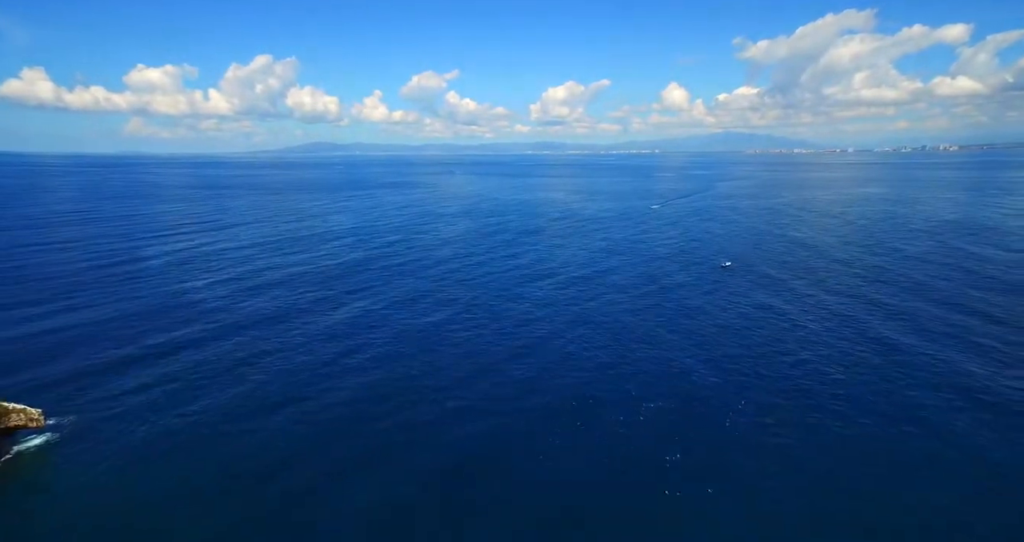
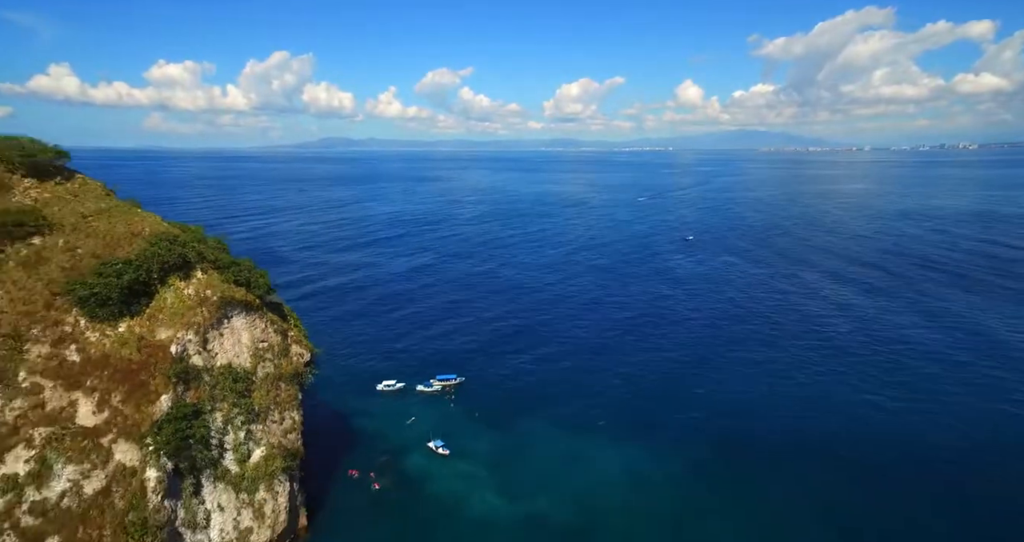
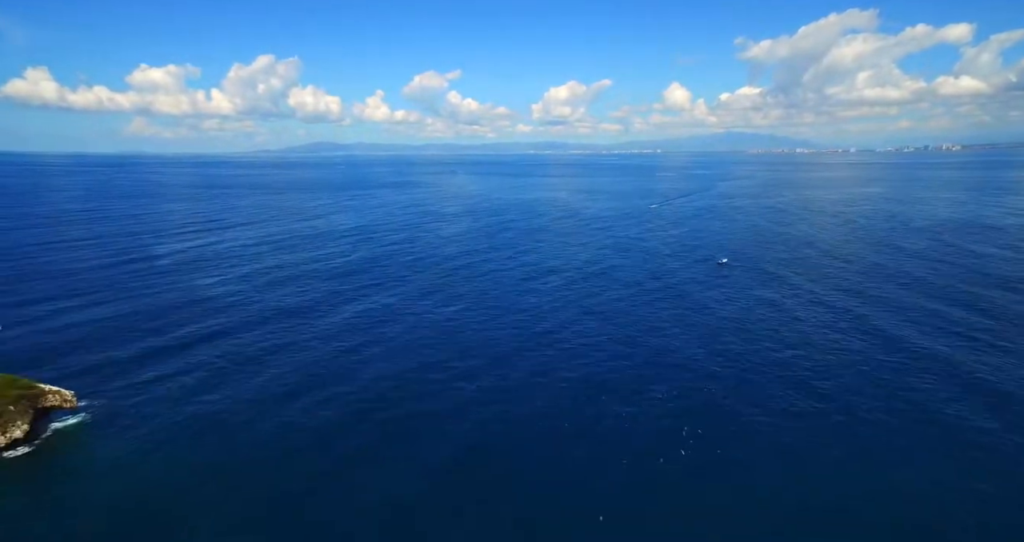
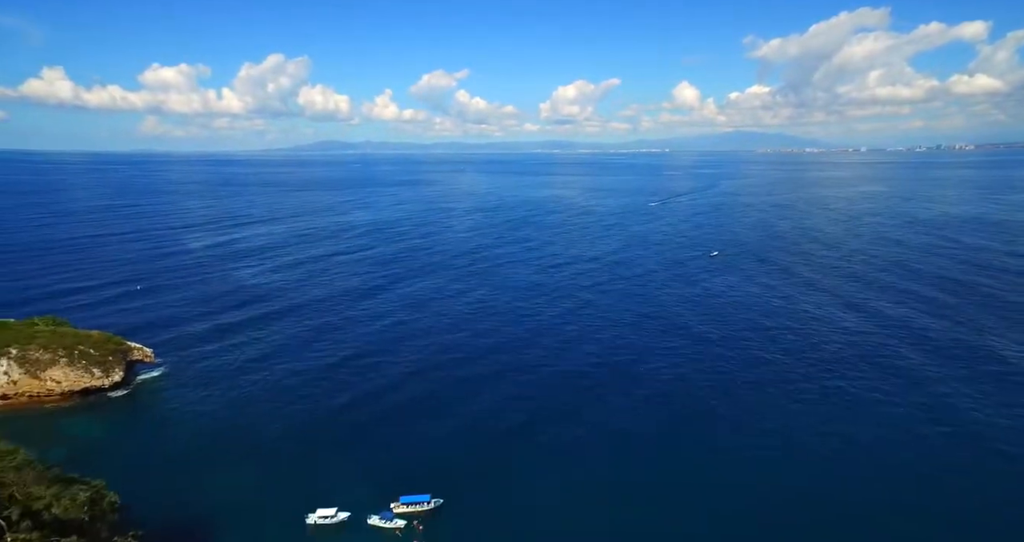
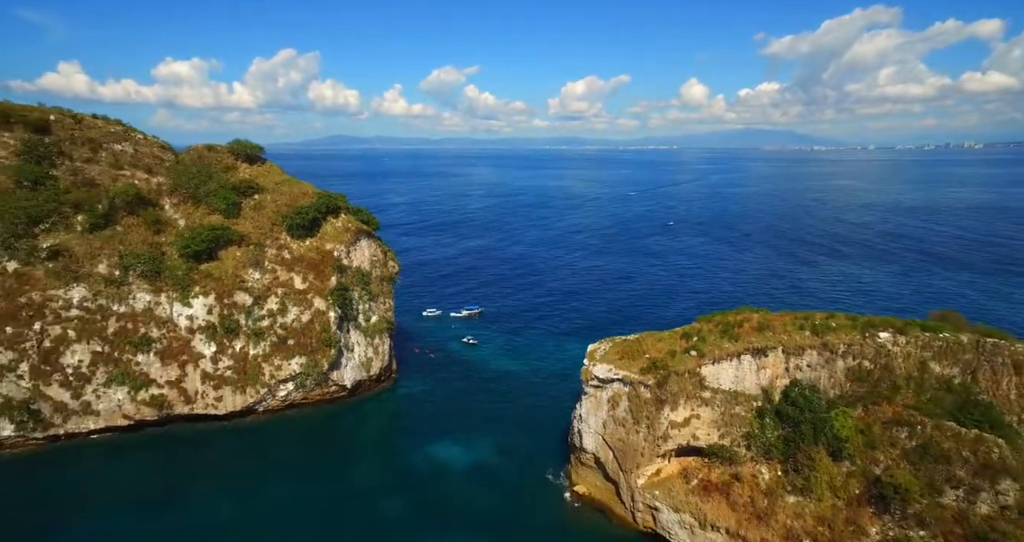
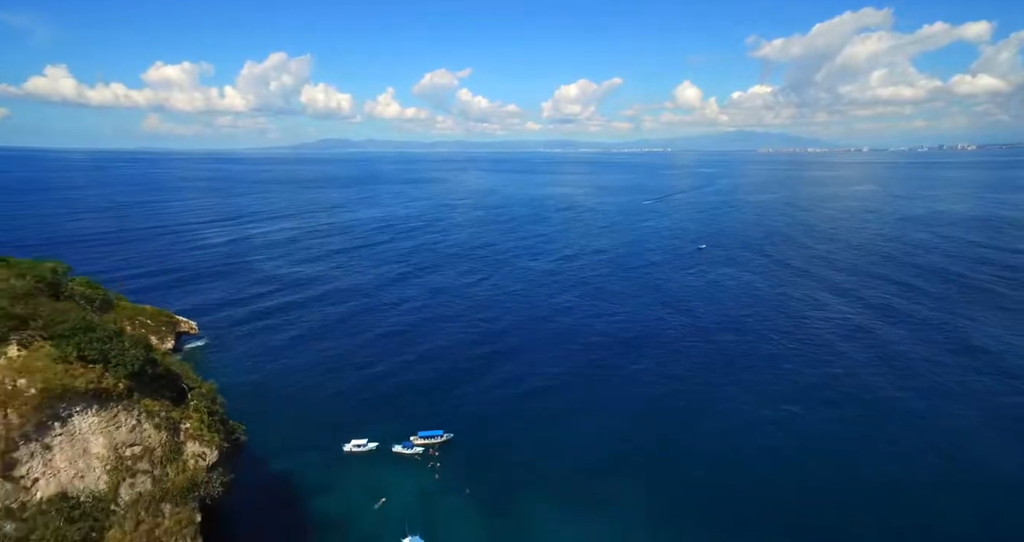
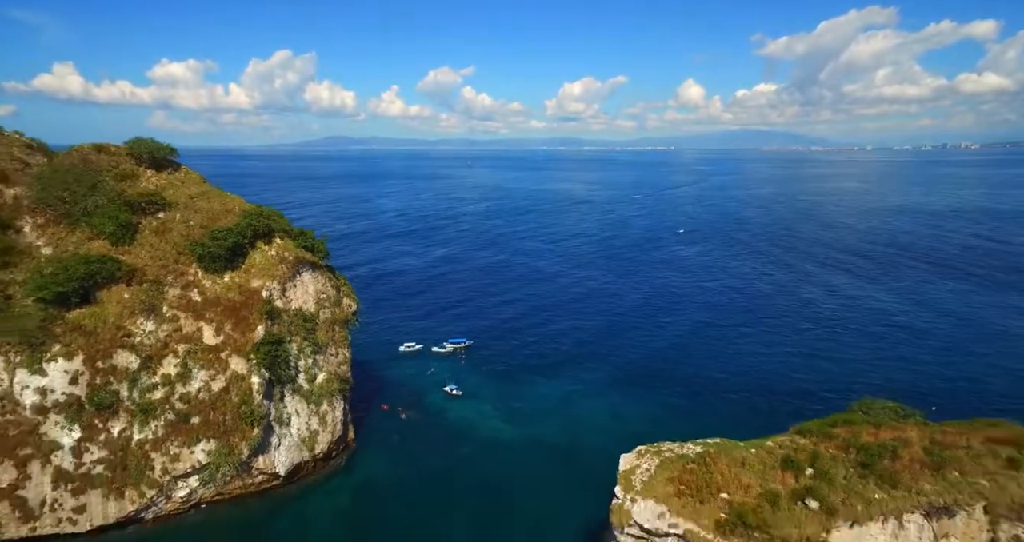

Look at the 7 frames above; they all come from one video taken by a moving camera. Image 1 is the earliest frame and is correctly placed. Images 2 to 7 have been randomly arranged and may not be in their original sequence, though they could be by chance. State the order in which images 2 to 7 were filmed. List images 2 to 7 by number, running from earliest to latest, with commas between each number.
3, 4, 6, 2, 7, 5
